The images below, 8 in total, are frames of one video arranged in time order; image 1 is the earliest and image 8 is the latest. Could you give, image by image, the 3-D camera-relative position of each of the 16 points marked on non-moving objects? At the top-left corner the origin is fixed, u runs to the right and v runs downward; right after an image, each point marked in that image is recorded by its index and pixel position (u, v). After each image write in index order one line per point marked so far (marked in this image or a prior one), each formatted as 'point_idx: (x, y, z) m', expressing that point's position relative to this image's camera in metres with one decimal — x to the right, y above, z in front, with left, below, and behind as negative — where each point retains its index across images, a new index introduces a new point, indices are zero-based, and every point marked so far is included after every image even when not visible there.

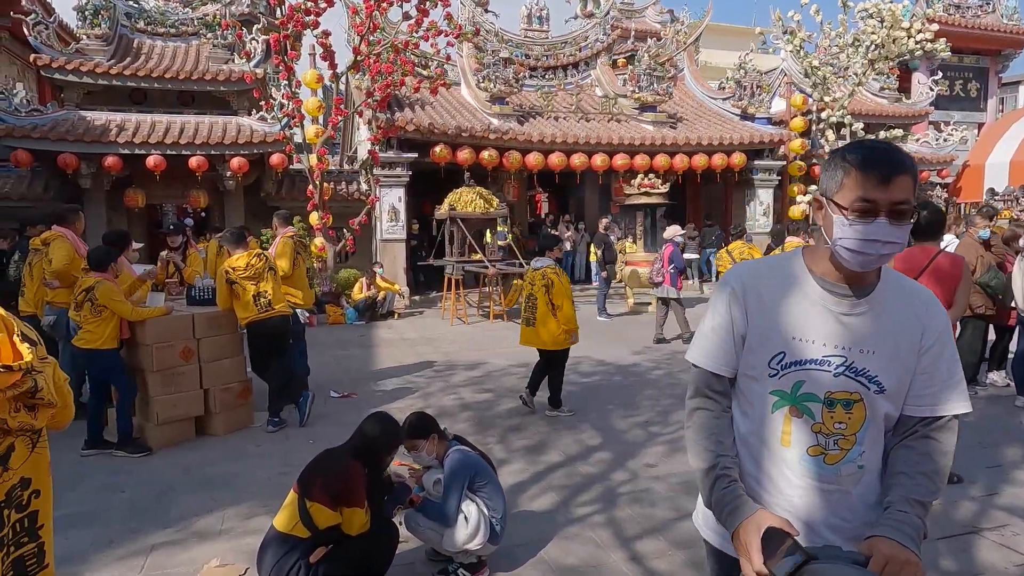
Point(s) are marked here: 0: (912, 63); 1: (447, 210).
0: (+10.6, +6.0, +17.7) m
1: (-0.9, +1.1, +9.6) m
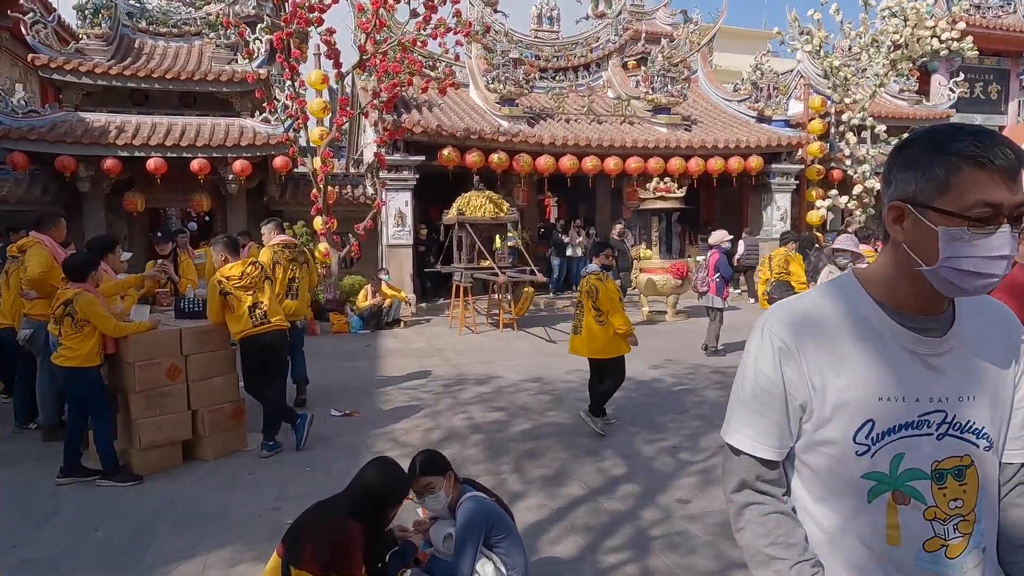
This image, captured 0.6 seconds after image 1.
0: (+10.8, +5.8, +17.3) m
1: (-0.8, +1.0, +9.3) m
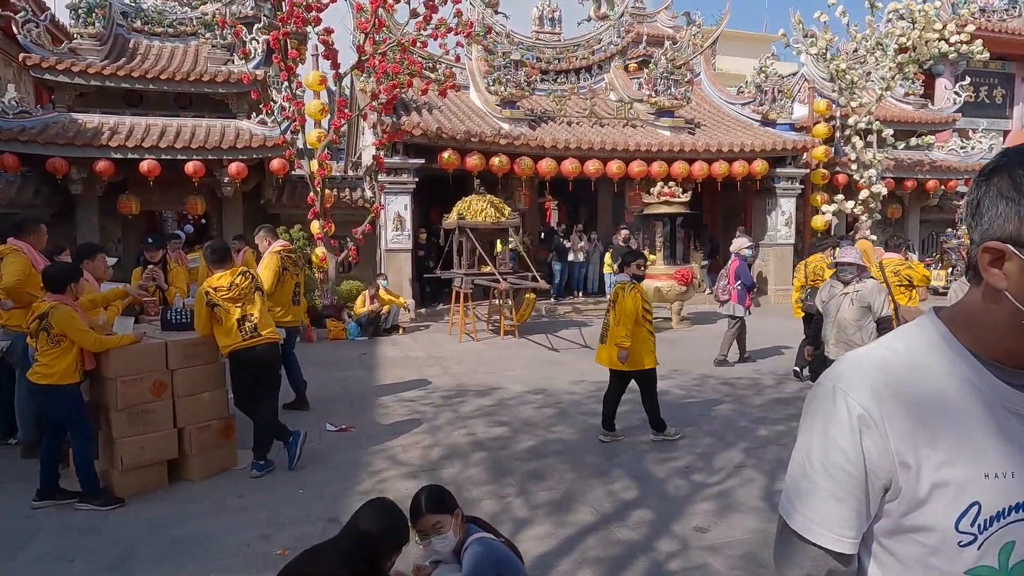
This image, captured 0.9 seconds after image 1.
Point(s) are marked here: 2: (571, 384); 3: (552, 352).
0: (+10.8, +5.6, +17.1) m
1: (-0.8, +0.9, +9.1) m
2: (+0.6, -0.9, +6.3) m
3: (+0.5, -0.8, +8.2) m
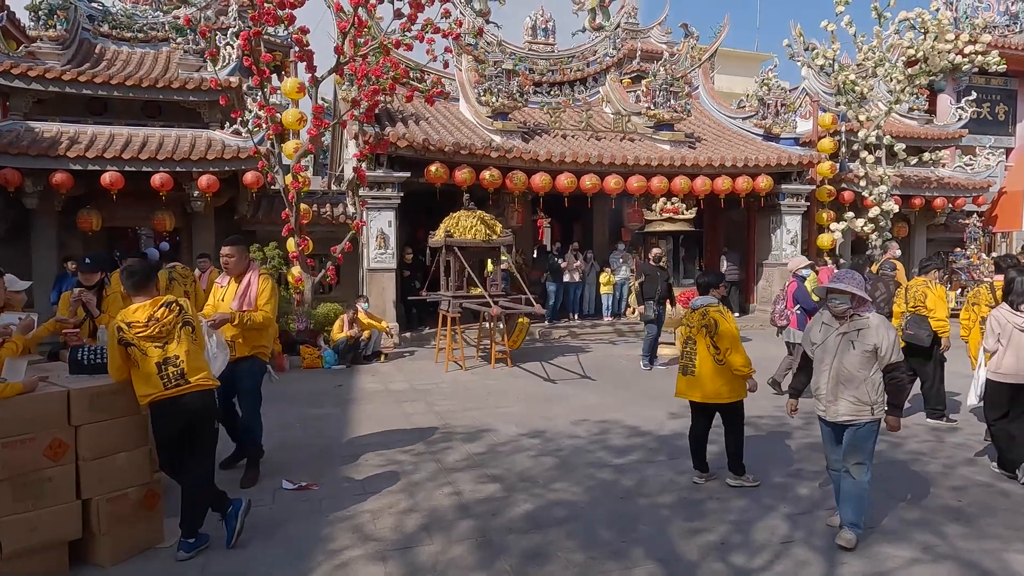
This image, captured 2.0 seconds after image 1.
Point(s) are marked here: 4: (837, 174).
0: (+10.6, +5.1, +16.6) m
1: (-0.9, +0.6, +8.3) m
2: (+0.5, -1.1, +5.5) m
3: (+0.4, -1.1, +7.4) m
4: (+6.2, +2.2, +12.8) m
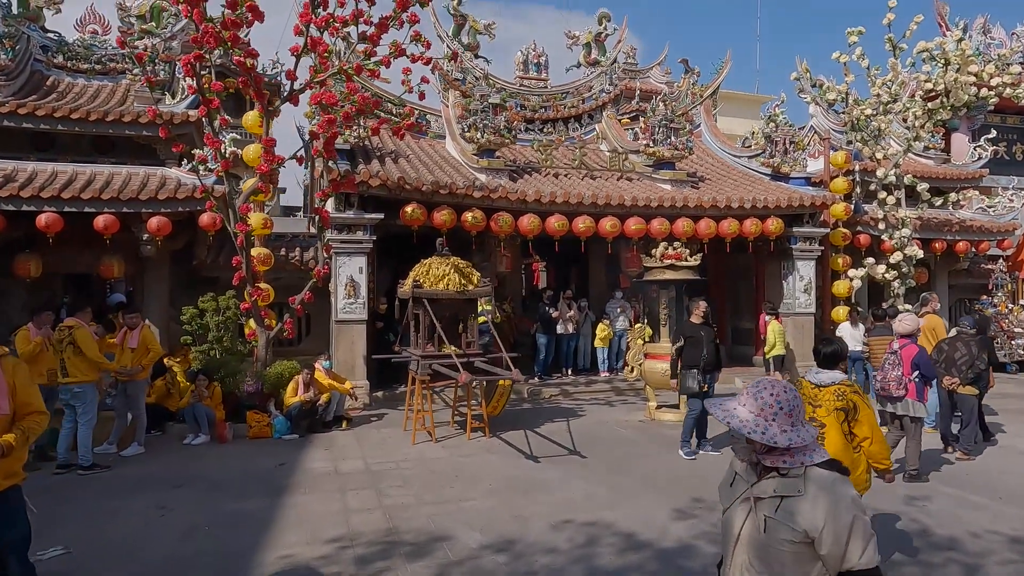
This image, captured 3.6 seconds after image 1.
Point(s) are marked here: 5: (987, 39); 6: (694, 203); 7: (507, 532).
0: (+10.4, +3.9, +15.8) m
1: (-1.1, 0.0, +7.2) m
2: (+0.2, -1.6, +4.3) m
3: (+0.2, -1.6, +6.3) m
4: (+6.0, +1.3, +11.8) m
5: (+10.9, +5.7, +15.3) m
6: (+2.9, +1.4, +10.6) m
7: (0.0, -1.6, +4.4) m
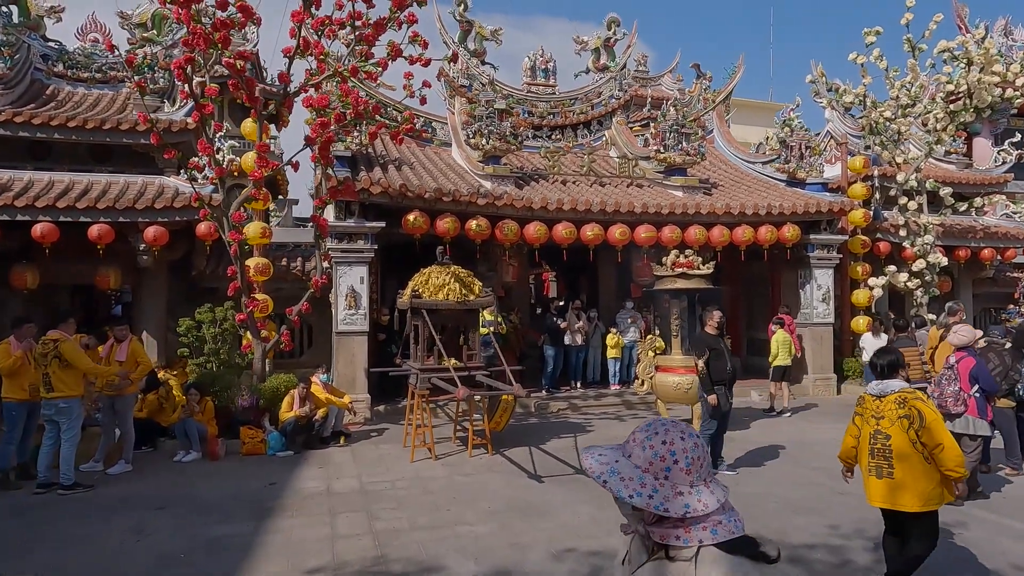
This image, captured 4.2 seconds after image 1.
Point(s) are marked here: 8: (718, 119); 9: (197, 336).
0: (+10.6, +3.7, +15.3) m
1: (-1.1, -0.1, +6.9) m
2: (+0.2, -1.6, +4.0) m
3: (+0.2, -1.7, +5.9) m
4: (+6.1, +1.1, +11.3) m
5: (+11.0, +5.5, +14.8) m
6: (+3.0, +1.2, +10.3) m
7: (0.0, -1.6, +4.0) m
8: (+4.3, +3.5, +13.9) m
9: (-4.1, -0.6, +8.6) m
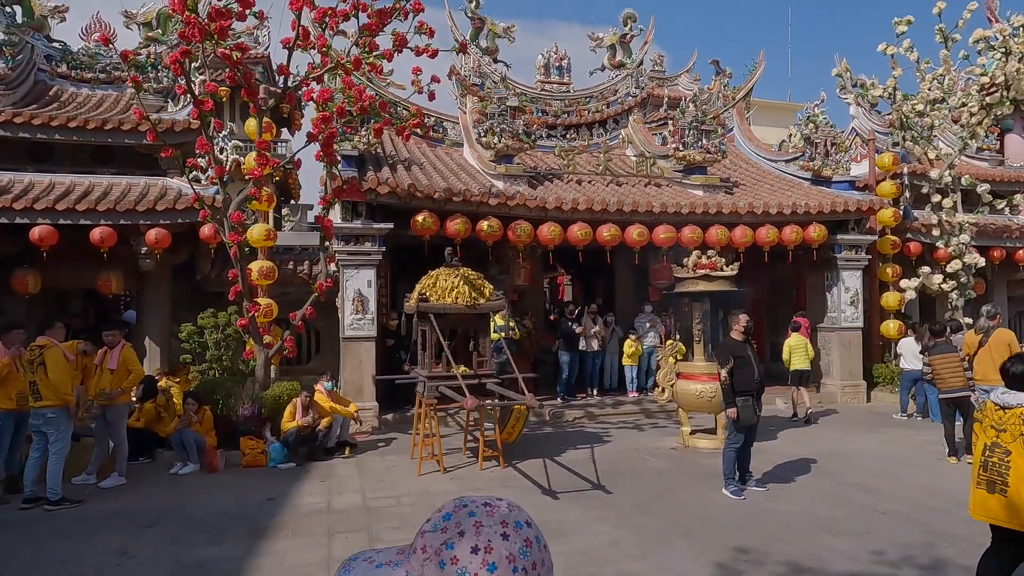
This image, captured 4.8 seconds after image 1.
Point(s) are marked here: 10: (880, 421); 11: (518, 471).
0: (+10.9, +3.7, +14.7) m
1: (-0.9, -0.1, +6.6) m
2: (+0.3, -1.7, +3.6) m
3: (+0.3, -1.7, +5.5) m
4: (+6.3, +1.1, +10.8) m
5: (+11.3, +5.4, +14.2) m
6: (+3.2, +1.2, +9.8) m
7: (0.0, -1.7, +3.6) m
8: (+4.6, +3.5, +13.4) m
9: (-3.9, -0.7, +8.3) m
10: (+5.0, -1.8, +9.1) m
11: (+0.1, -1.8, +6.4) m
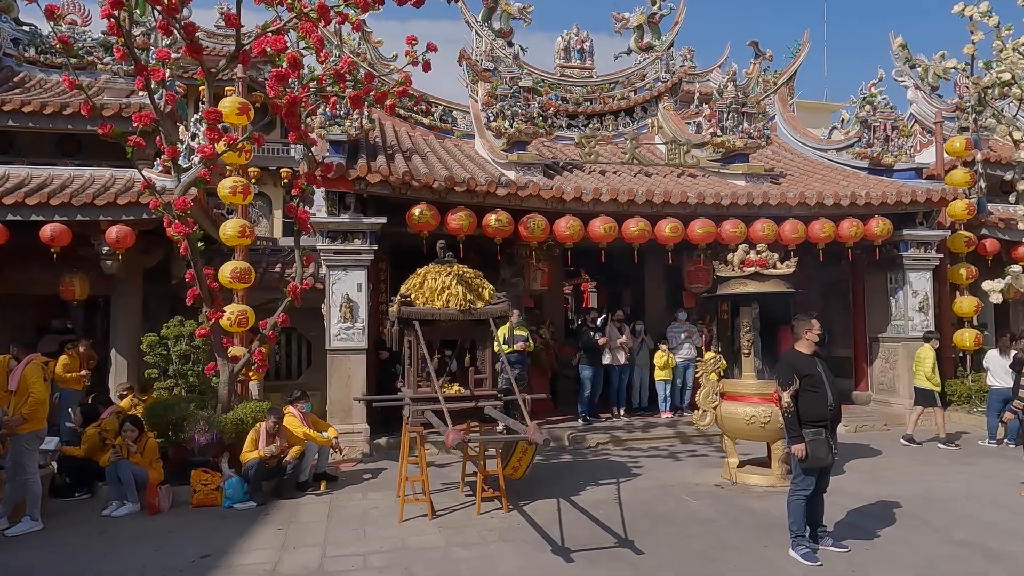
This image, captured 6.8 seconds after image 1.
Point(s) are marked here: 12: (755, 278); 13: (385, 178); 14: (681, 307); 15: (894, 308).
0: (+11.3, +3.6, +13.1) m
1: (-0.9, -0.1, +5.4) m
2: (+0.2, -1.6, +2.3) m
3: (+0.3, -1.7, +4.2) m
4: (+6.5, +1.0, +9.3) m
5: (+11.7, +5.4, +12.6) m
6: (+3.4, +1.1, +8.5) m
7: (-0.1, -1.6, +2.4) m
8: (+4.9, +3.4, +12.0) m
9: (-3.8, -0.7, +7.2) m
10: (+5.1, -1.8, +7.6) m
11: (+0.1, -1.8, +5.1) m
12: (+2.4, +0.1, +6.8) m
13: (-1.4, +1.2, +7.0) m
14: (+2.5, -0.3, +9.9) m
15: (+5.3, -0.3, +9.3) m
